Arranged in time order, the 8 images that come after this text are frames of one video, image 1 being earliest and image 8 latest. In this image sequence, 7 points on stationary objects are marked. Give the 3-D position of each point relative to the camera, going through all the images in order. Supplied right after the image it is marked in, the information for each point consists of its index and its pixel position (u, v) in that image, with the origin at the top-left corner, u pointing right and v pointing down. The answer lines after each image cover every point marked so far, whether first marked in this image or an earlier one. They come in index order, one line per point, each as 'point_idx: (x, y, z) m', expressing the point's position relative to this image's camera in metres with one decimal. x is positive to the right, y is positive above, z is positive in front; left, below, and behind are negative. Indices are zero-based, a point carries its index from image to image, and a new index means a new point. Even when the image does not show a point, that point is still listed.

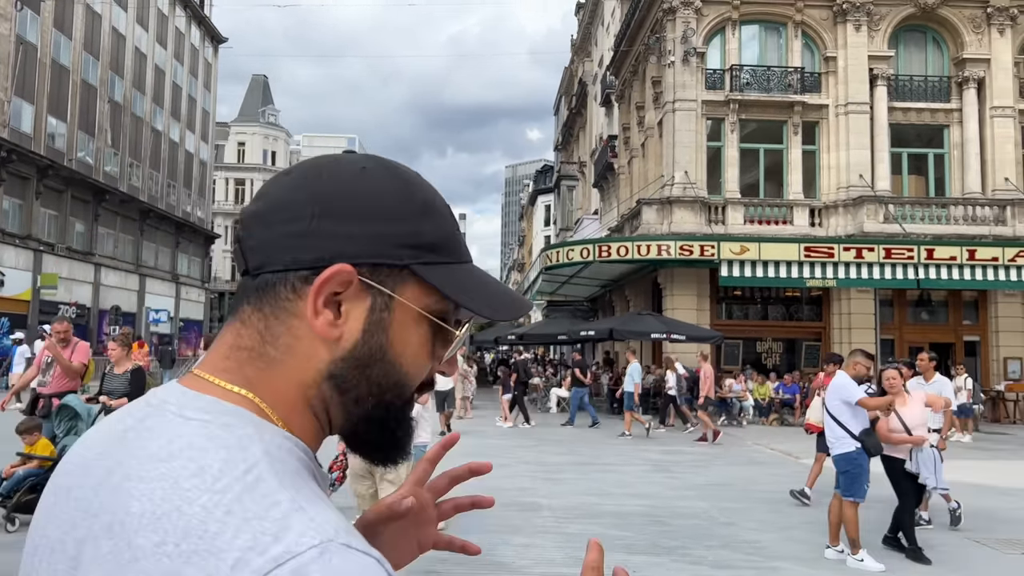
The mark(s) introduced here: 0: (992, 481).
0: (+6.5, -2.6, +11.2) m
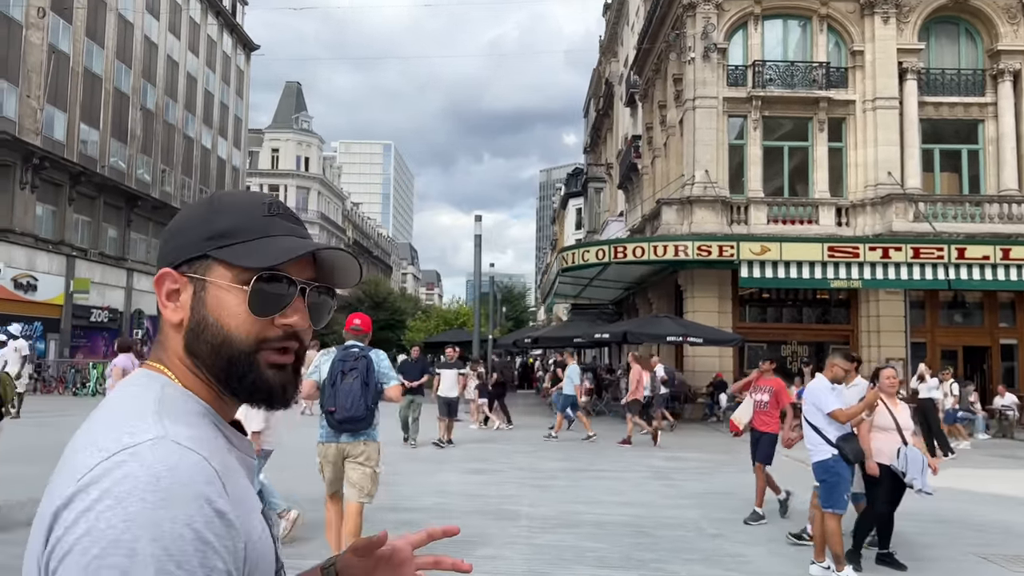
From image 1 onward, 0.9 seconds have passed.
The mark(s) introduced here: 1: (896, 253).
0: (+6.4, -2.6, +10.6) m
1: (+9.2, +0.8, +19.9) m
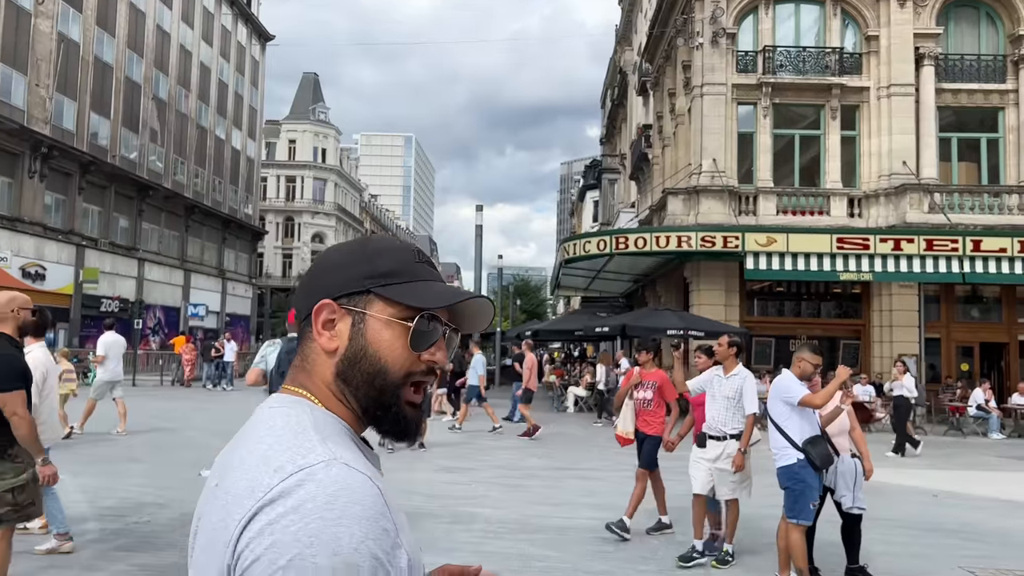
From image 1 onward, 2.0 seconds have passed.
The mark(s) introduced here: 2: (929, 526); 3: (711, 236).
0: (+6.1, -2.5, +9.9) m
1: (+9.1, +1.0, +19.1) m
2: (+4.0, -2.3, +8.0) m
3: (+4.7, +1.2, +19.6) m
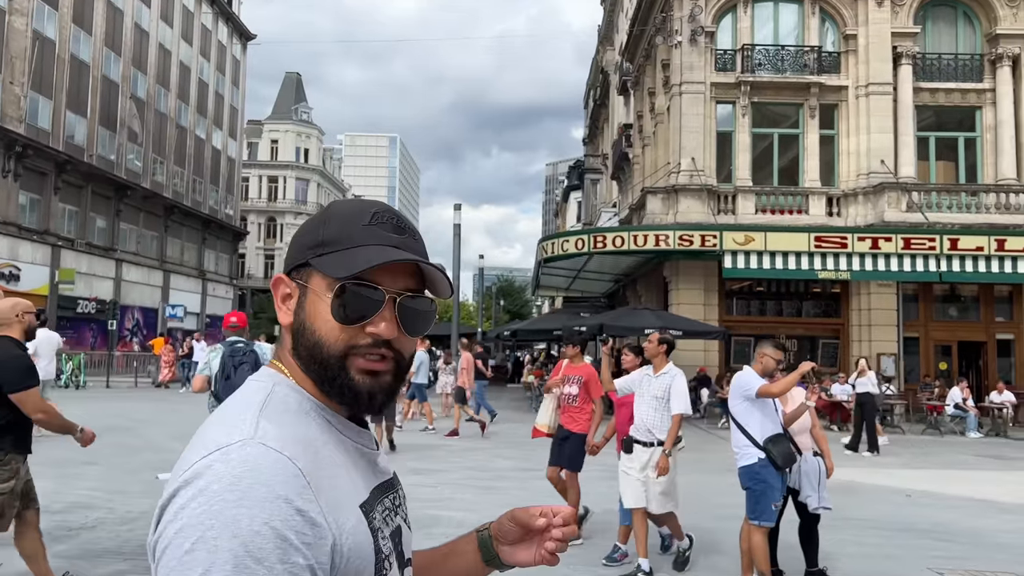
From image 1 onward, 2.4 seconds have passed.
0: (+5.7, -2.5, +9.8) m
1: (+8.6, +1.0, +19.1) m
2: (+3.7, -2.3, +7.9) m
3: (+4.1, +1.2, +19.5) m
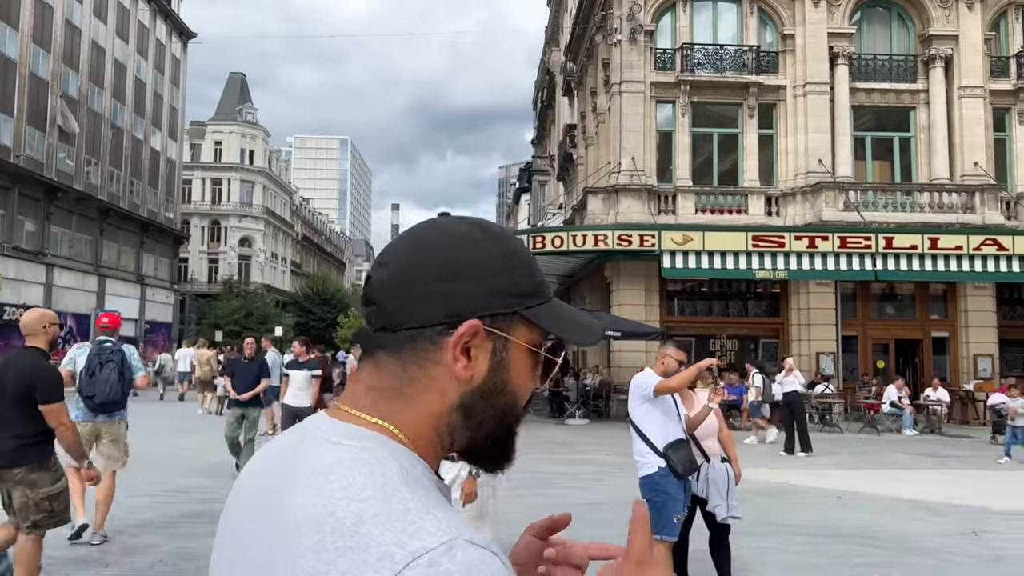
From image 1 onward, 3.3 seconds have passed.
0: (+4.8, -2.4, +9.7) m
1: (+7.1, +1.0, +19.1) m
2: (+2.9, -2.2, +7.6) m
3: (+2.7, +1.2, +19.2) m
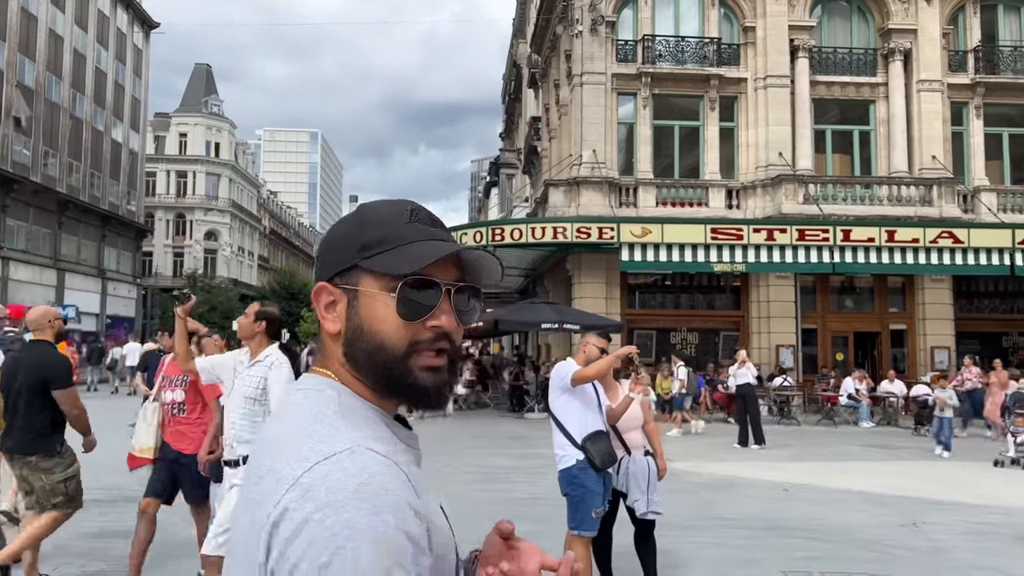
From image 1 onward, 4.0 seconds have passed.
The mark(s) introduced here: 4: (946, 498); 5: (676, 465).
0: (+4.1, -2.3, +9.6) m
1: (+6.2, +1.2, +19.1) m
2: (+2.3, -2.1, +7.5) m
3: (+1.7, +1.4, +19.1) m
4: (+4.7, -2.3, +9.0) m
5: (+2.2, -2.4, +11.3) m
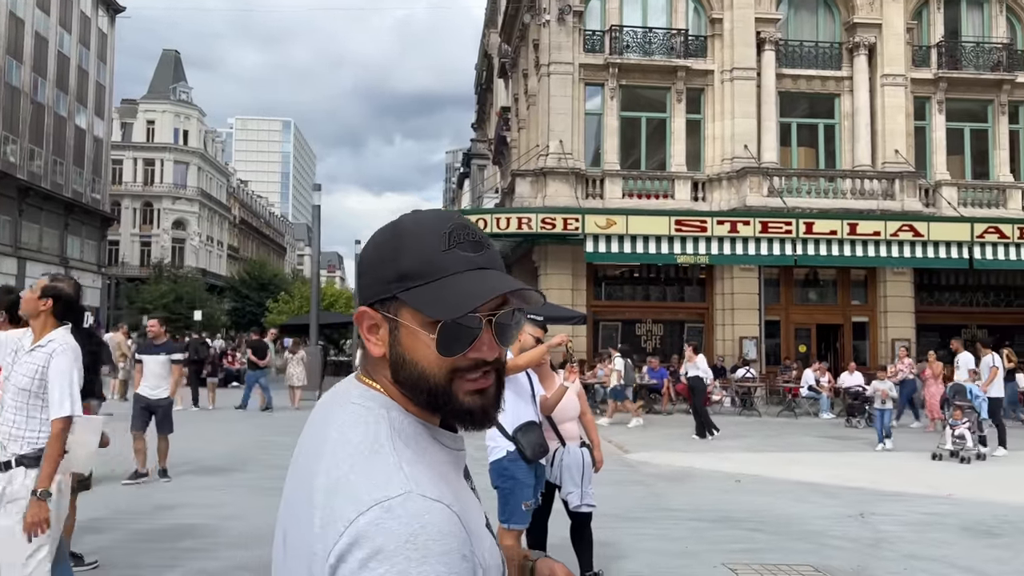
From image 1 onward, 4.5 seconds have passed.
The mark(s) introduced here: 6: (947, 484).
0: (+3.6, -2.2, +9.7) m
1: (+5.4, +1.4, +19.1) m
2: (+1.8, -2.0, +7.5) m
3: (+0.9, +1.6, +19.0) m
4: (+4.2, -2.2, +9.1) m
5: (+1.6, -2.3, +11.2) m
6: (+5.0, -2.2, +9.5) m
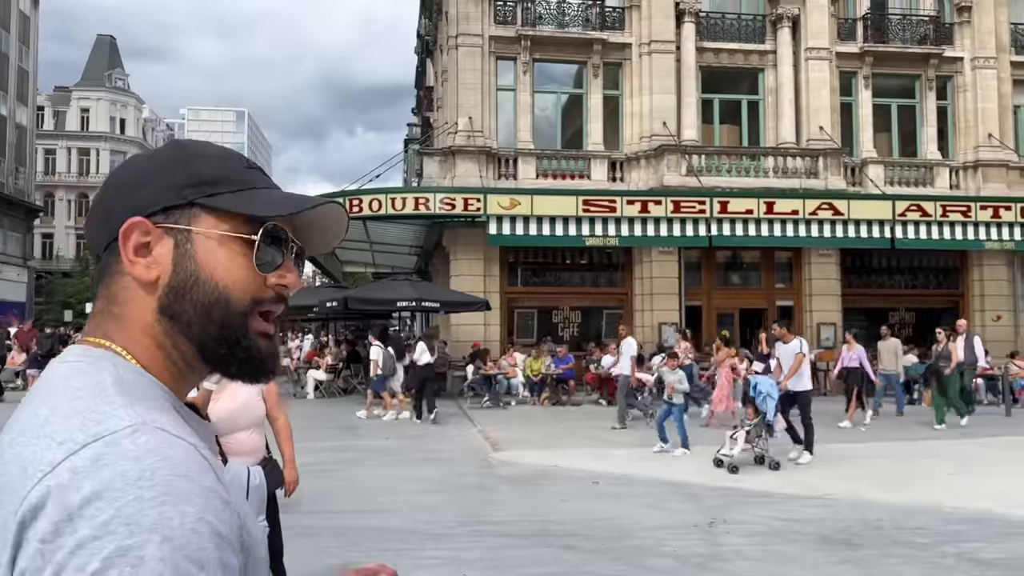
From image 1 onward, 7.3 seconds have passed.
0: (+1.9, -2.0, +8.6) m
1: (+3.2, +1.8, +18.1) m
2: (+0.2, -1.8, +6.4) m
3: (-1.2, +1.9, +17.8) m
4: (+2.5, -1.9, +8.0) m
5: (-0.1, -2.0, +10.1) m
6: (+3.3, -2.0, +8.5) m
